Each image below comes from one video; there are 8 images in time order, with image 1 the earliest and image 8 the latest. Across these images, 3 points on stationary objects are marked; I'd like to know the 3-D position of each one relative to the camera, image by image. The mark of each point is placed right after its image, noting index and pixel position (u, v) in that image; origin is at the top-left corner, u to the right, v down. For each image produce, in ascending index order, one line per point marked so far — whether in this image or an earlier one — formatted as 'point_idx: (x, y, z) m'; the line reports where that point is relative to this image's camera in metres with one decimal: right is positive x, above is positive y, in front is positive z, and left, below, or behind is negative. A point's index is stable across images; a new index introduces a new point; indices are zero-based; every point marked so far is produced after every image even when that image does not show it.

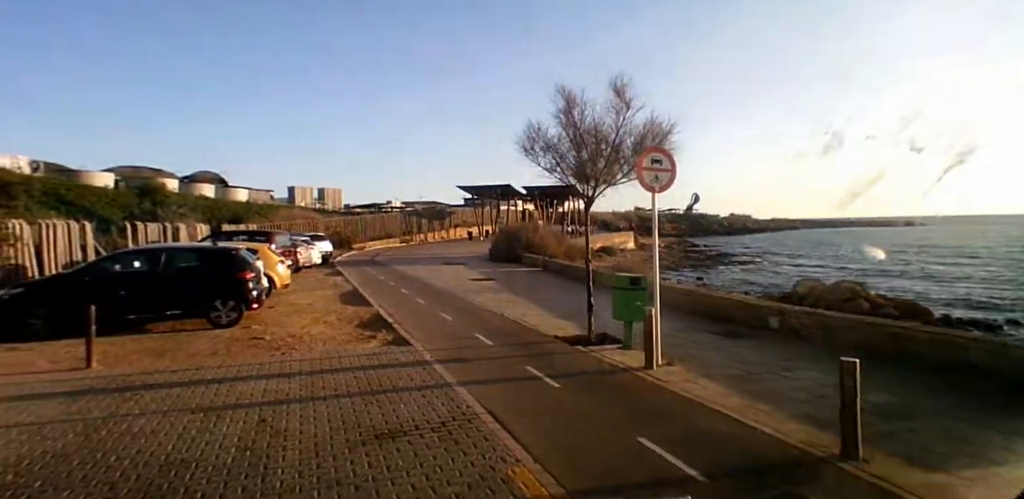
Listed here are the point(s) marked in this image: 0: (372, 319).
0: (-2.9, -1.5, +11.5) m
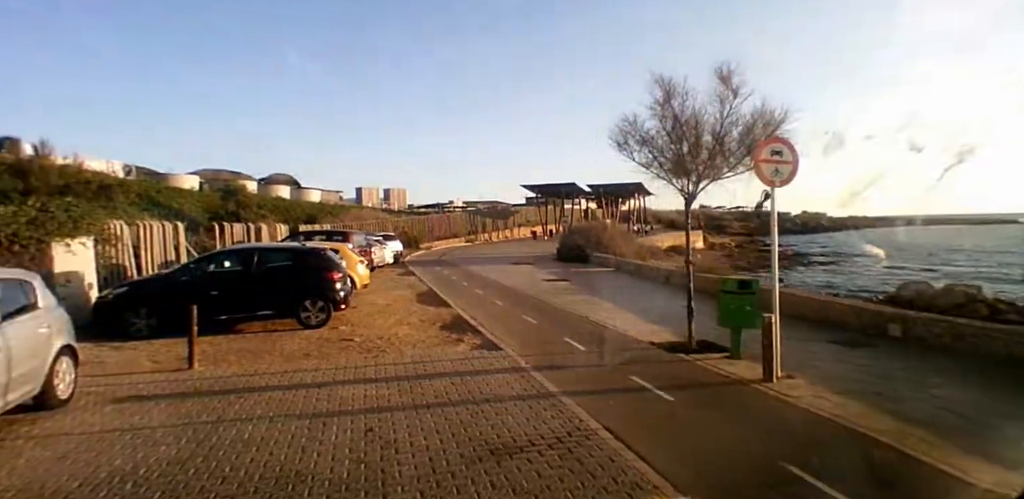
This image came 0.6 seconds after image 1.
0: (-1.1, -1.5, +11.2) m
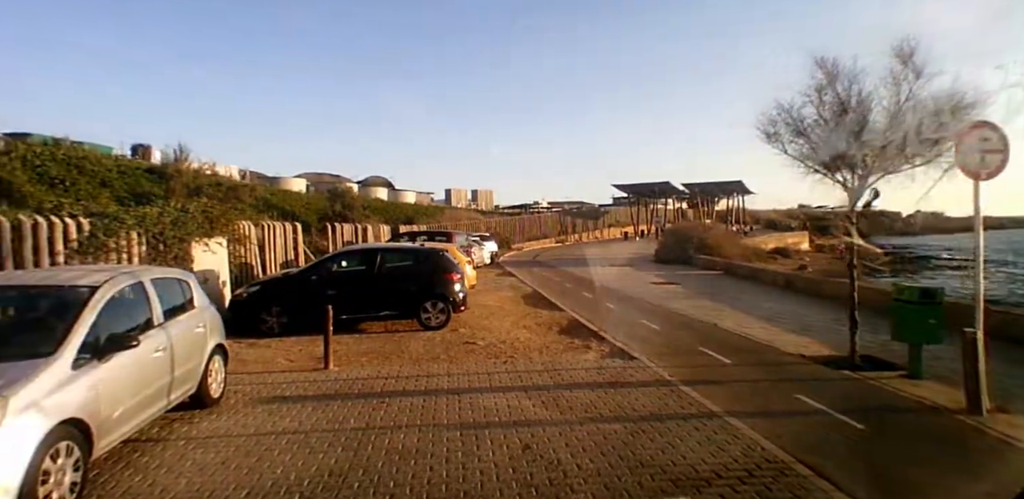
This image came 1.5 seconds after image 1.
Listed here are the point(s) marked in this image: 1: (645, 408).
0: (+1.2, -1.5, +10.6) m
1: (+1.4, -1.7, +6.0) m
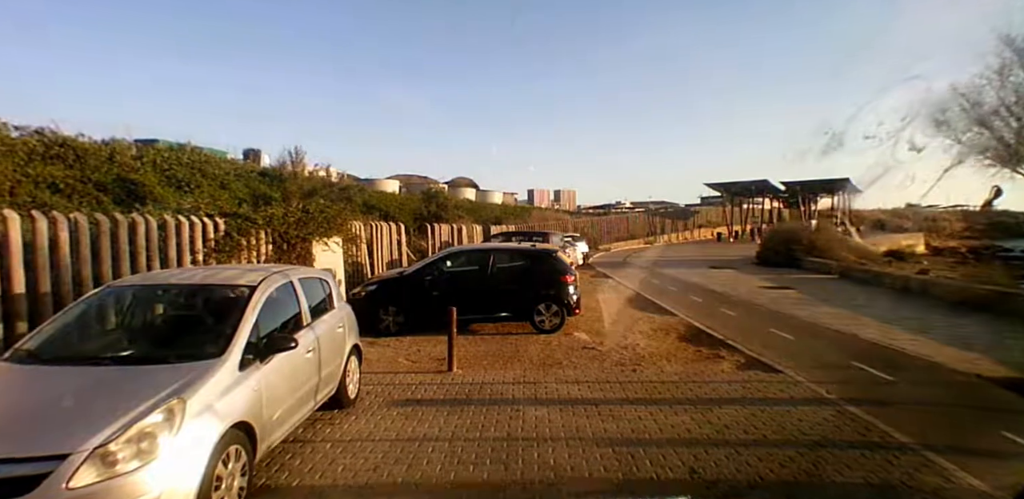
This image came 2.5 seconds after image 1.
0: (+3.2, -1.5, +9.9) m
1: (+2.9, -1.7, +5.3) m
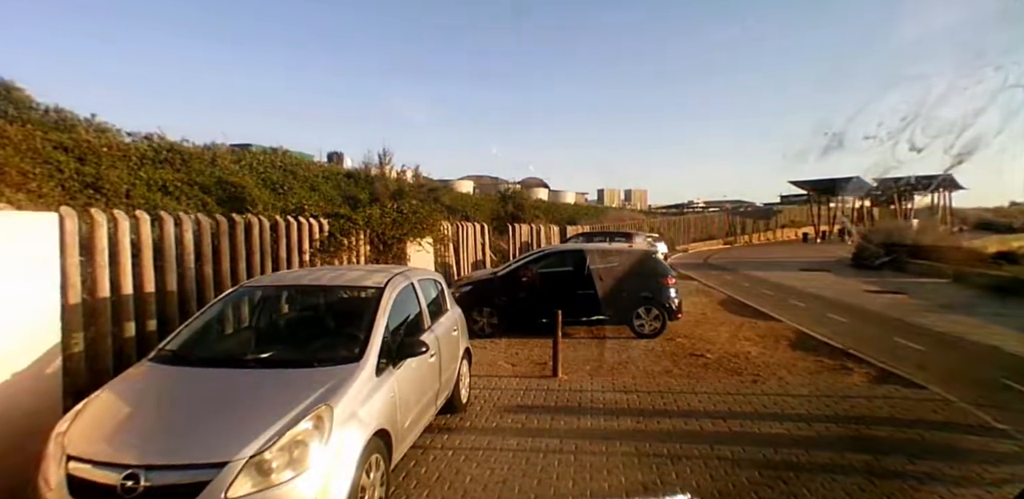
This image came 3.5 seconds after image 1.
0: (+4.9, -1.5, +9.2) m
1: (+4.0, -1.7, +4.6) m
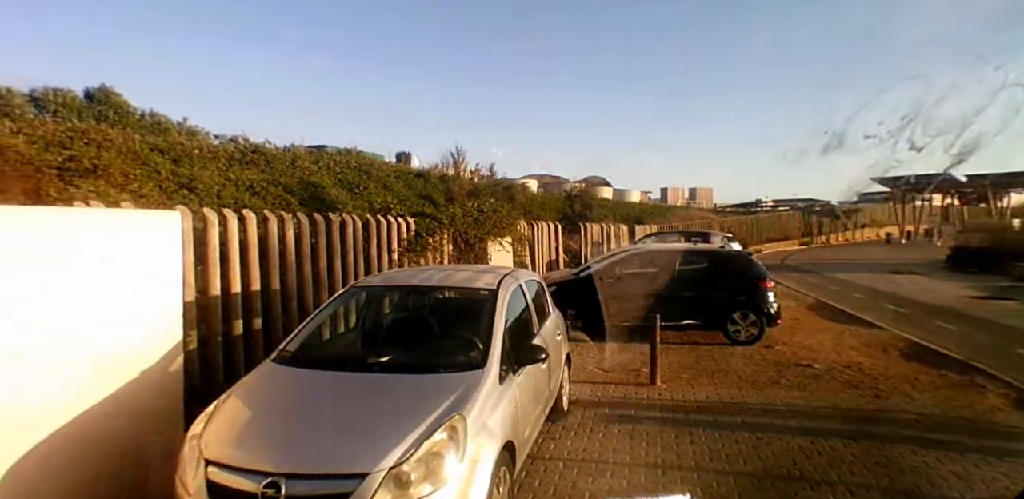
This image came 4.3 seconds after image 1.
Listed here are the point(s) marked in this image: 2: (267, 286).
0: (+6.2, -1.5, +8.4) m
1: (+4.9, -1.8, +3.9) m
2: (-2.5, -0.4, +5.5) m
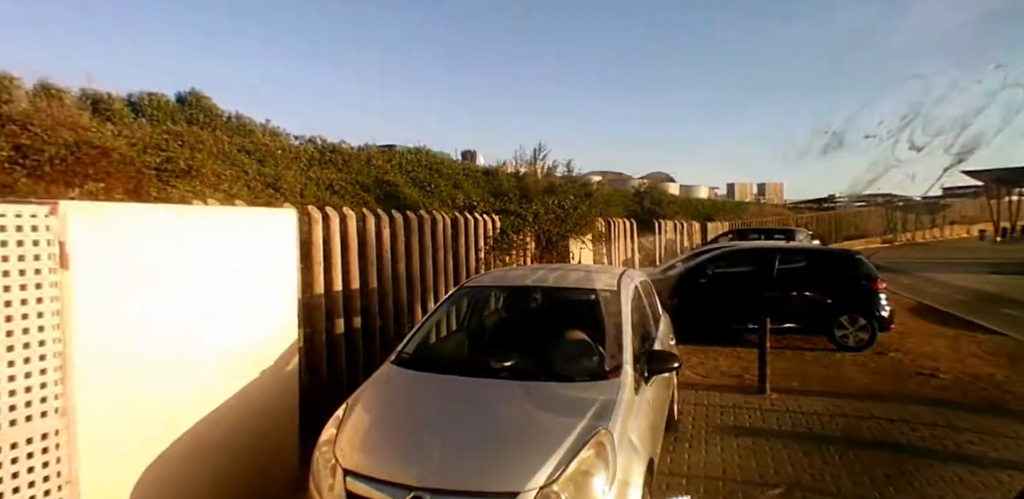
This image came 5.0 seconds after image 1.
0: (+7.4, -1.5, +7.5) m
1: (+5.7, -1.8, +3.2) m
2: (-1.5, -0.3, +5.5) m
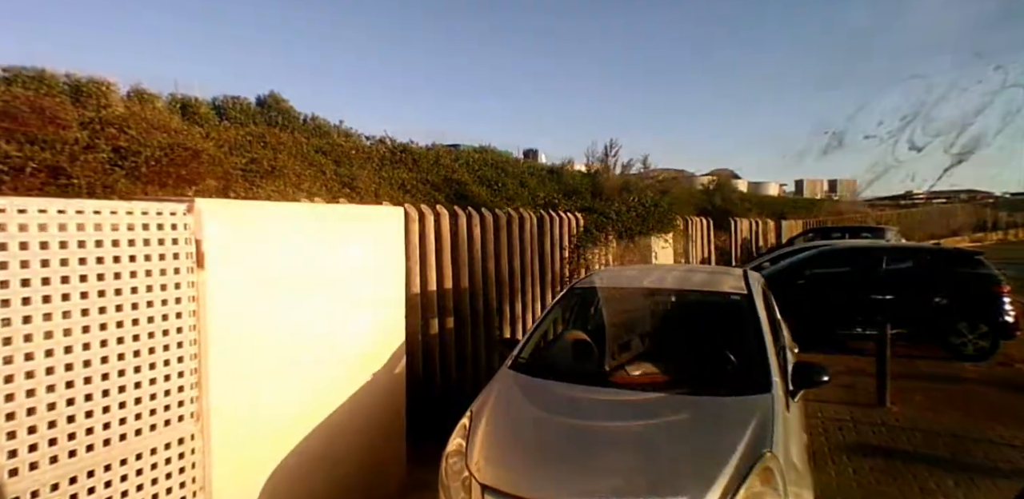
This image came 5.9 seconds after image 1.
0: (+8.5, -1.5, +6.6) m
1: (+6.4, -1.8, +2.4) m
2: (-0.5, -0.3, +5.4) m
